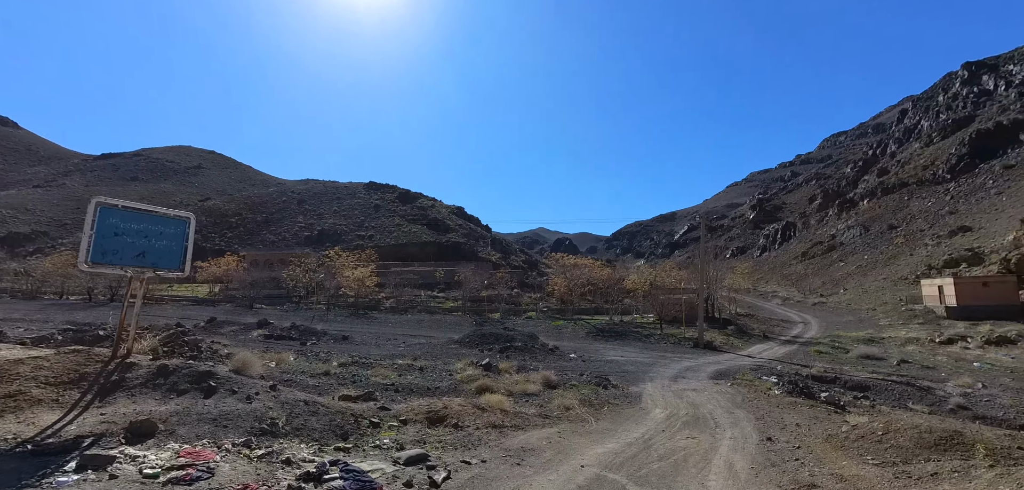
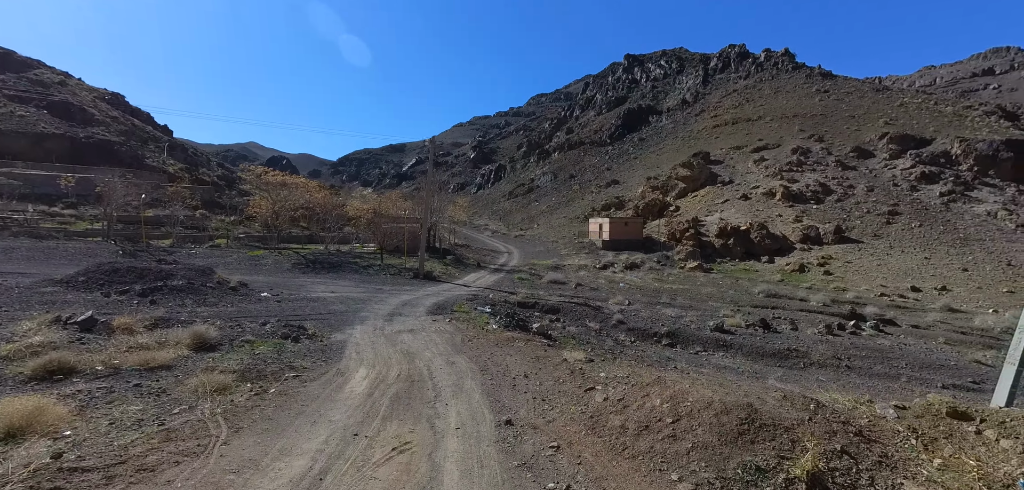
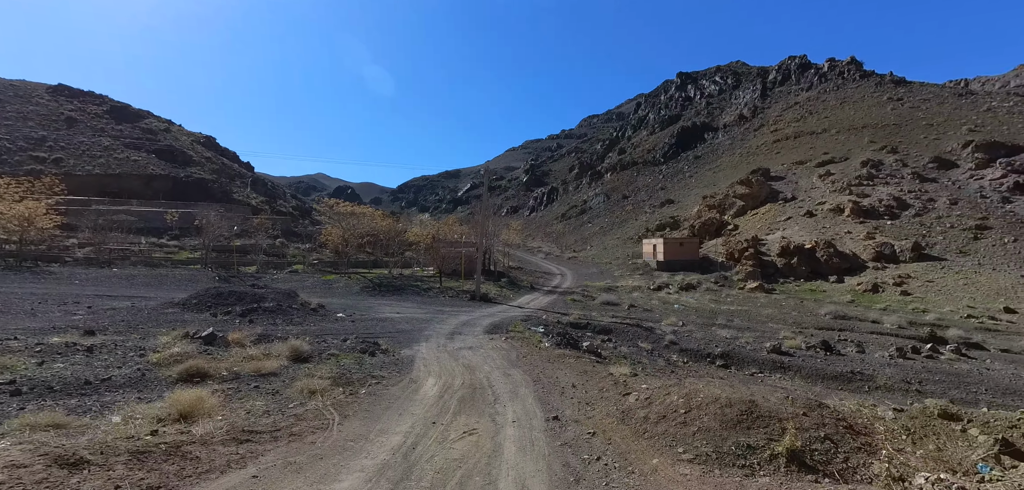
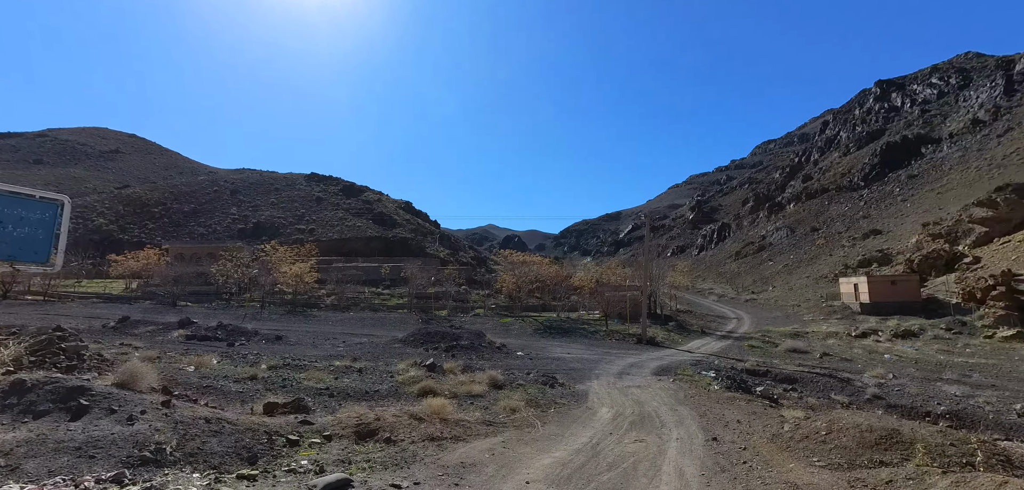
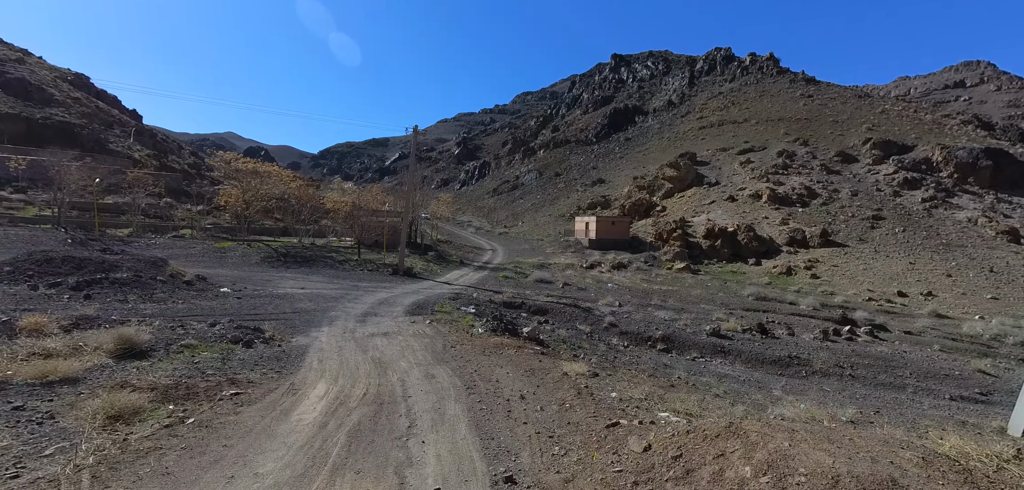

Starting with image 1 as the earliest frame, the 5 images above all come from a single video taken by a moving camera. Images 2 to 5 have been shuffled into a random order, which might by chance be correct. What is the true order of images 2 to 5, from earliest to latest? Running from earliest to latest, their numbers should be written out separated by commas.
4, 3, 2, 5
